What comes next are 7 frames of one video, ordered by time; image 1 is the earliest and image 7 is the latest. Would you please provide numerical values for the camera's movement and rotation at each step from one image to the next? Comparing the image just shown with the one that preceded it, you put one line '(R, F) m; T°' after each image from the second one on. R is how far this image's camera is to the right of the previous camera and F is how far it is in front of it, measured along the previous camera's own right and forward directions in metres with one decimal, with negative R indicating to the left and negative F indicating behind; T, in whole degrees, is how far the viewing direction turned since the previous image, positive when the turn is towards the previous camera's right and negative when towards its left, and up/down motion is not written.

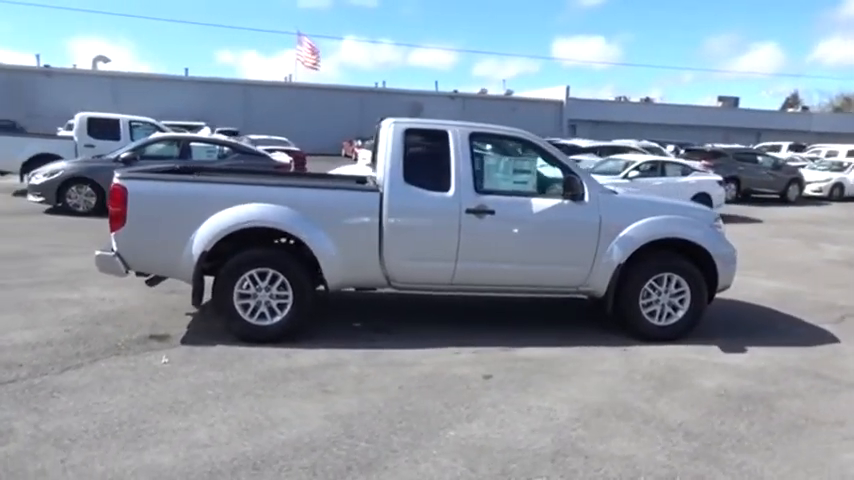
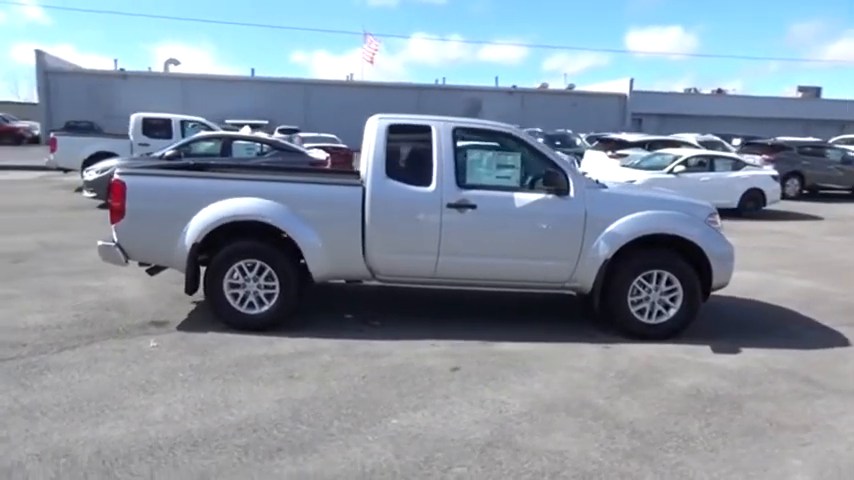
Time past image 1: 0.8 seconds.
(+1.0, -0.1) m; -6°
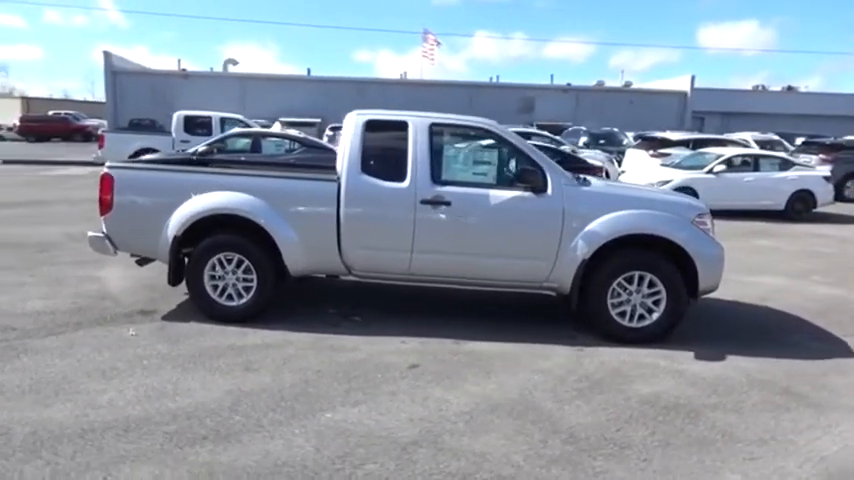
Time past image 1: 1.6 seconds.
(+1.0, +0.1) m; -5°
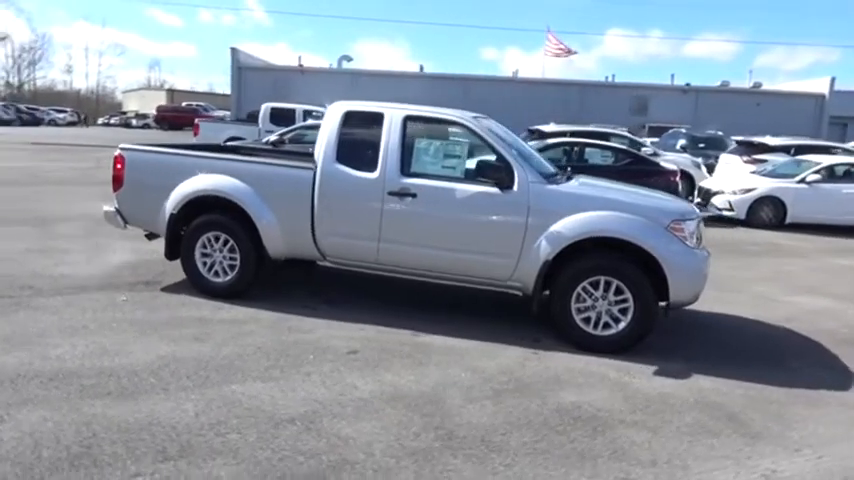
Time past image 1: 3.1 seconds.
(+1.7, +0.1) m; -11°
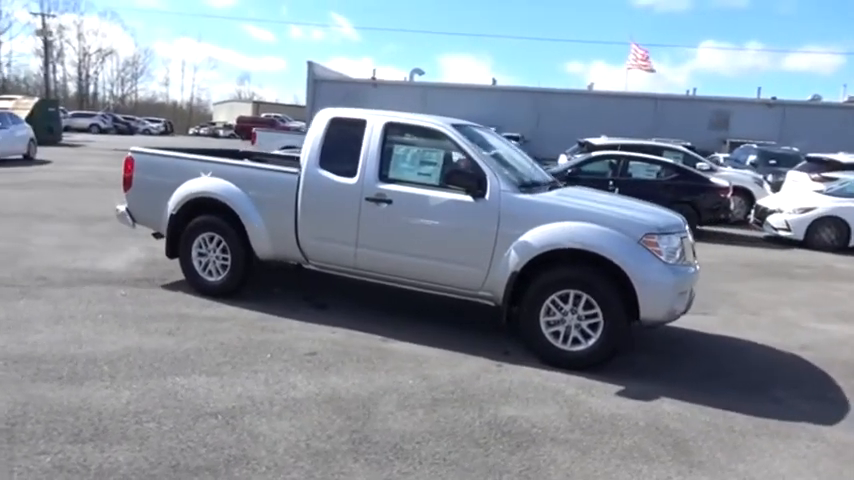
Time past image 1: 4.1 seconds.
(+1.2, +0.1) m; -7°
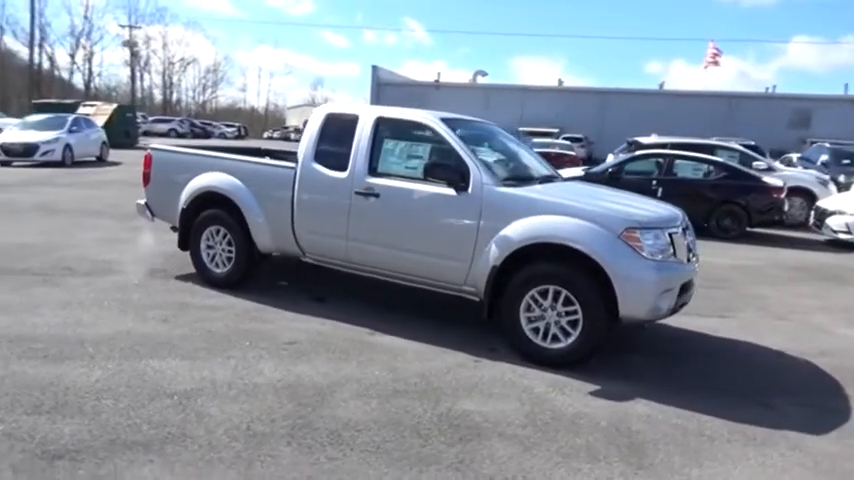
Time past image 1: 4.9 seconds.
(+0.9, +0.1) m; -6°
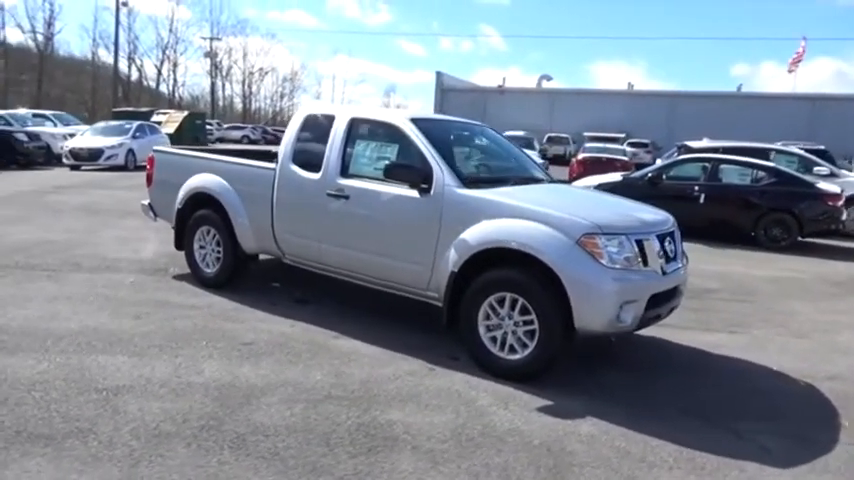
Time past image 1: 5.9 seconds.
(+1.1, +0.3) m; -7°
